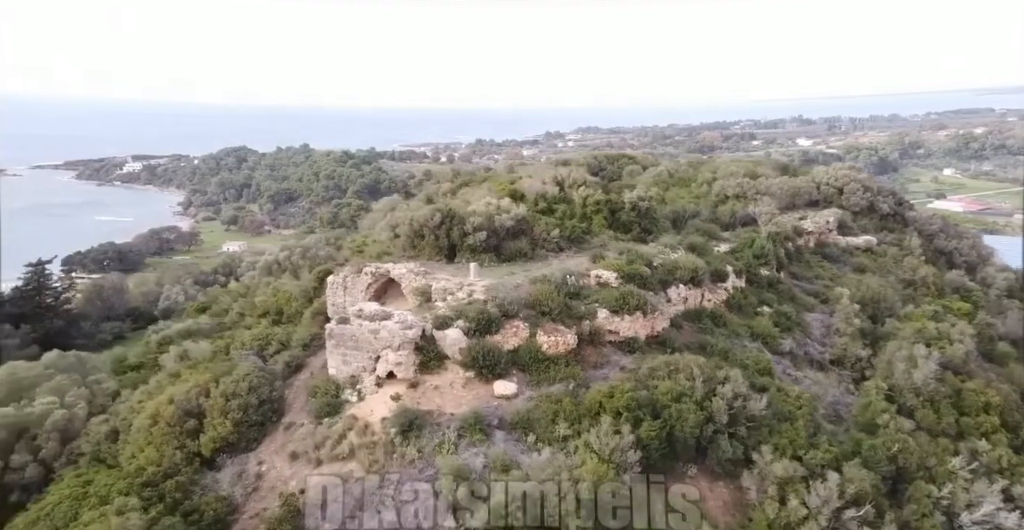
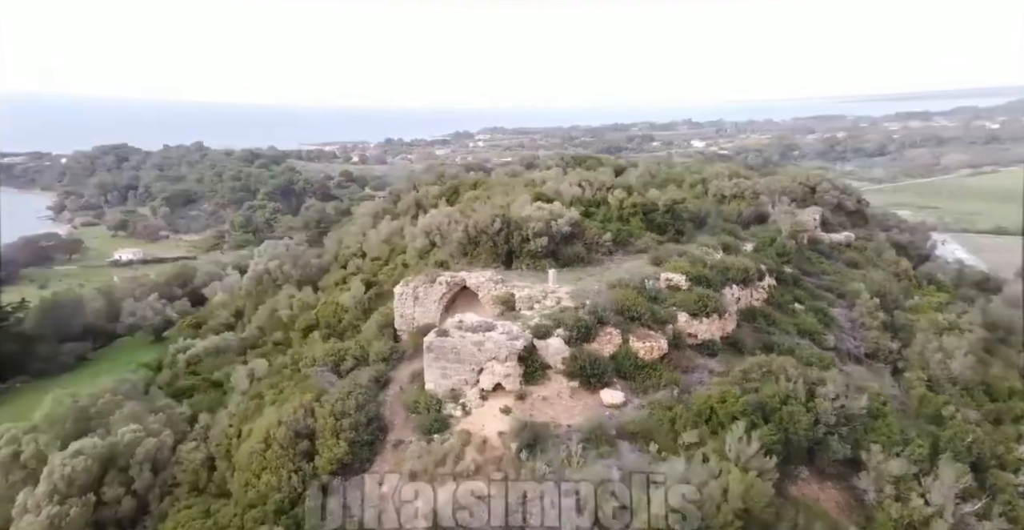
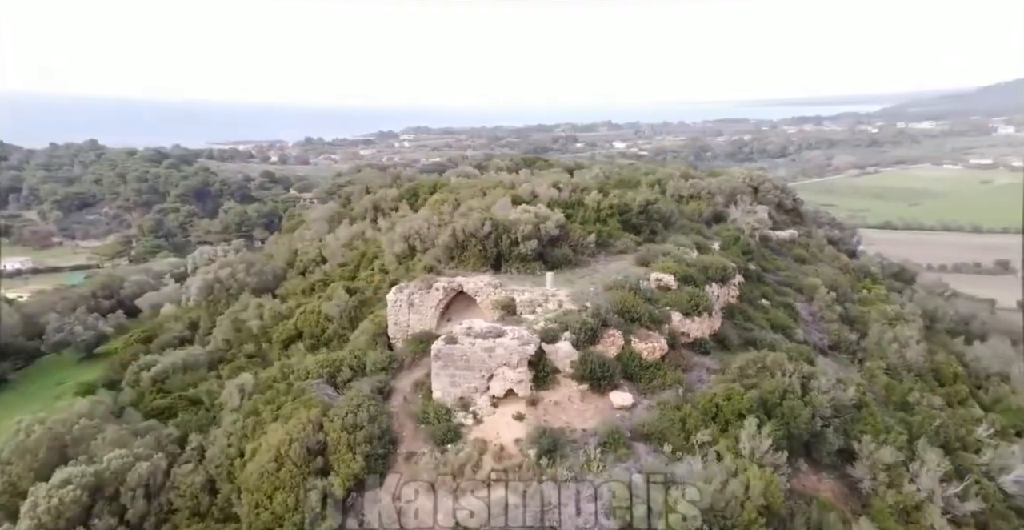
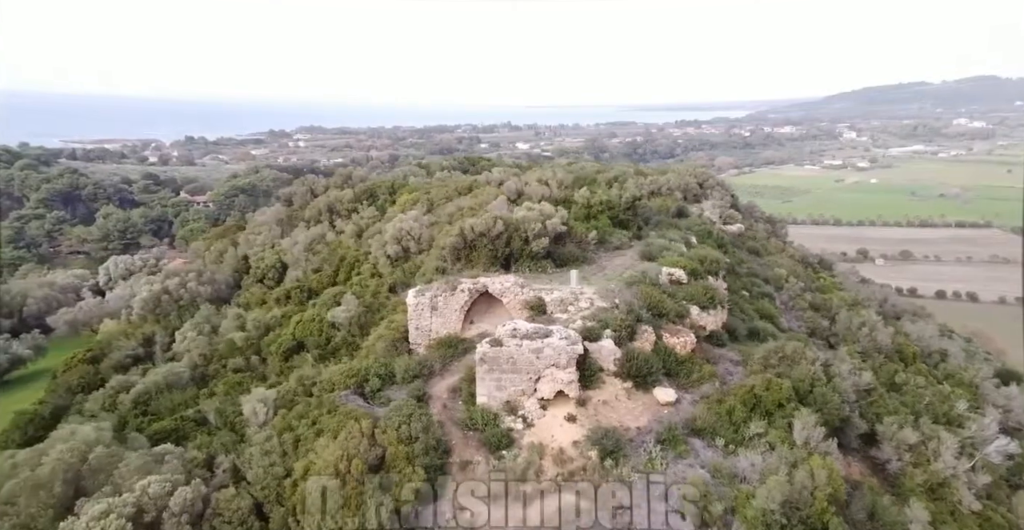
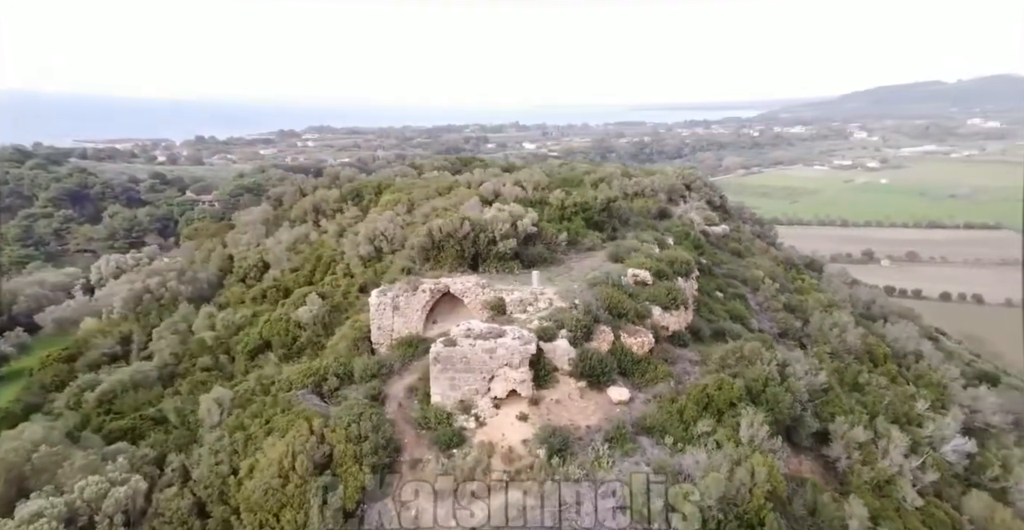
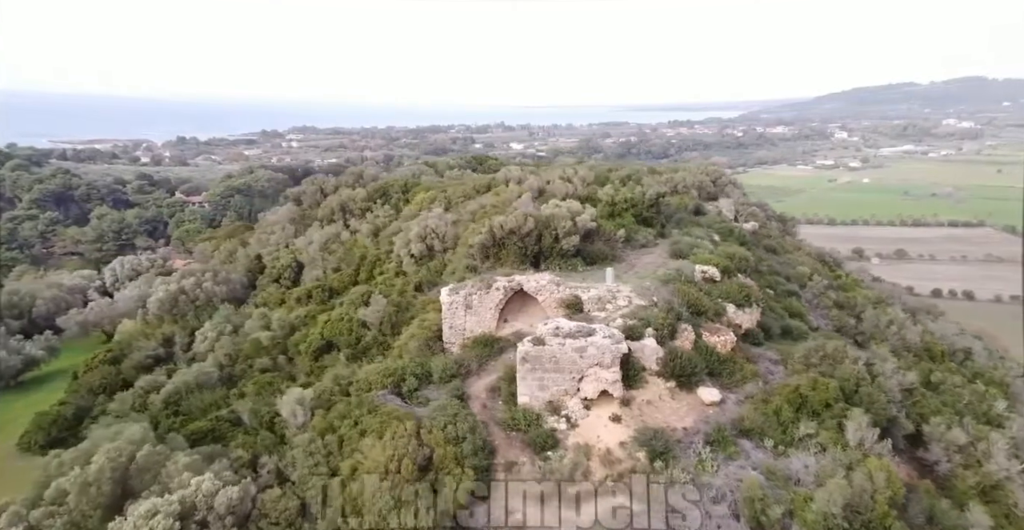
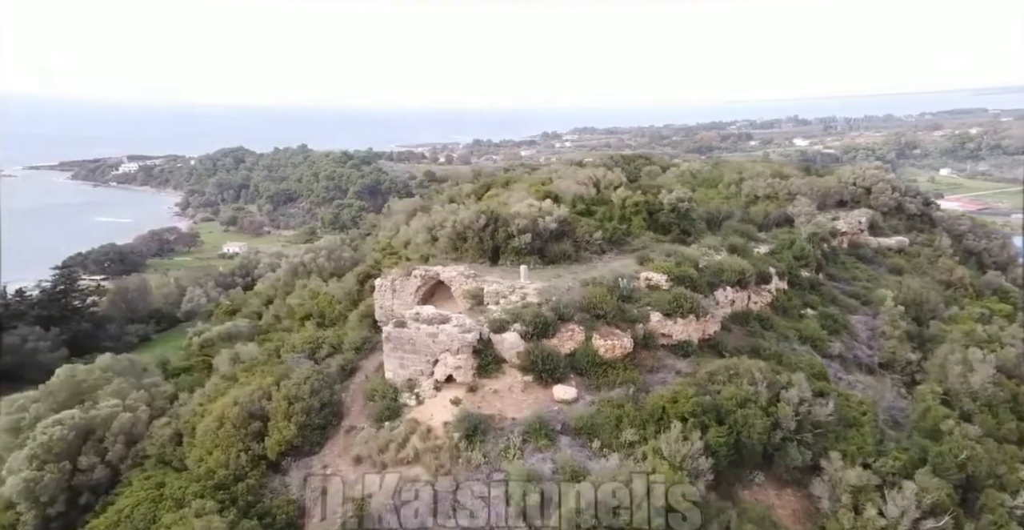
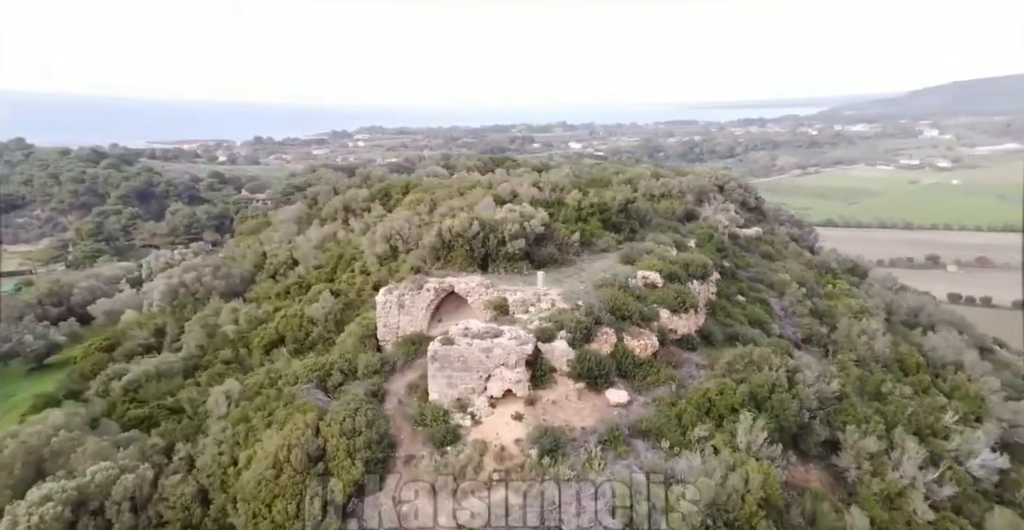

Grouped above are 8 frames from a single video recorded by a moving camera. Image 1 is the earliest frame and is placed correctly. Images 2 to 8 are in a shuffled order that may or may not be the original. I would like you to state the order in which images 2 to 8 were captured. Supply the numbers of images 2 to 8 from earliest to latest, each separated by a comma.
7, 2, 3, 8, 5, 4, 6
